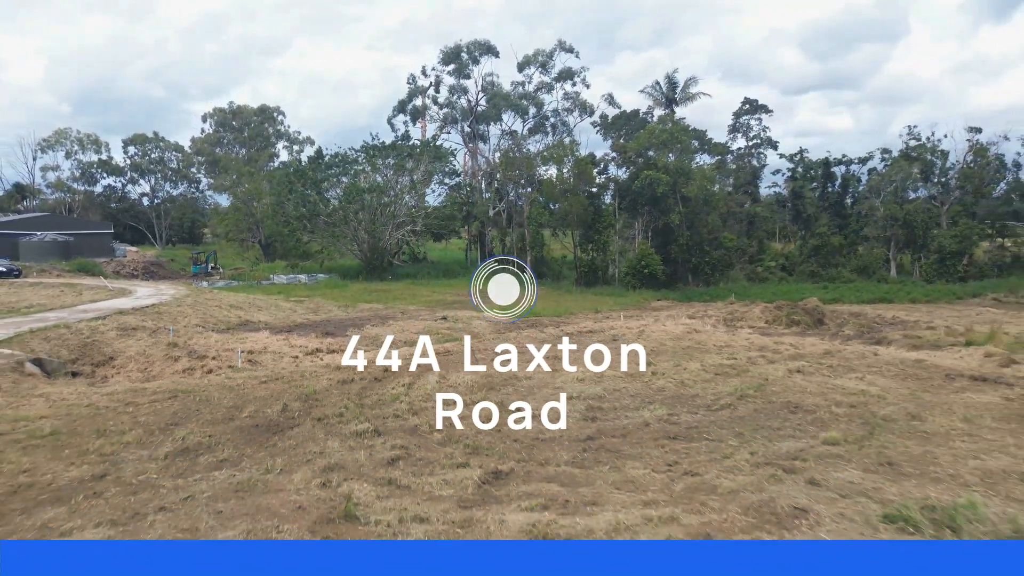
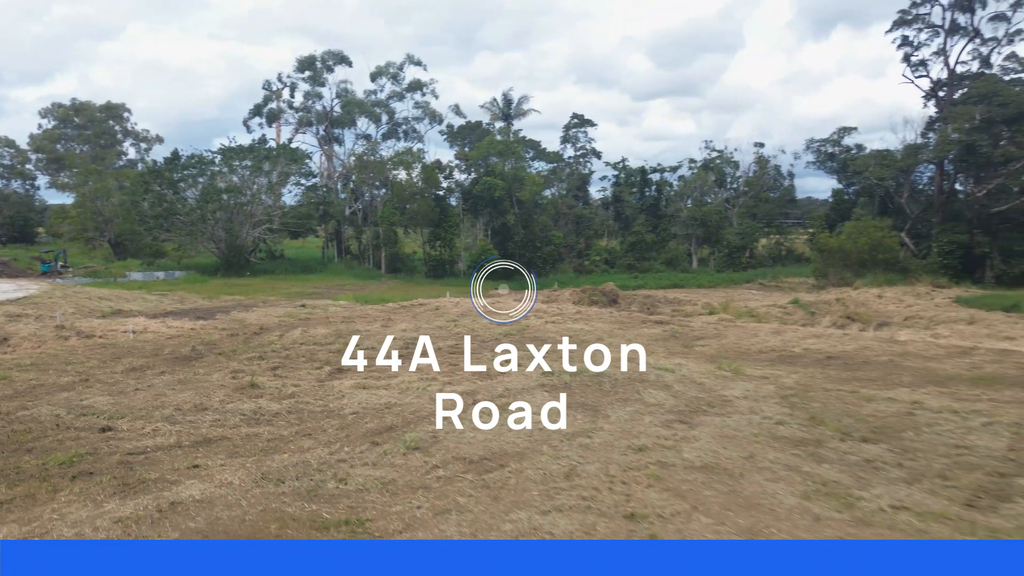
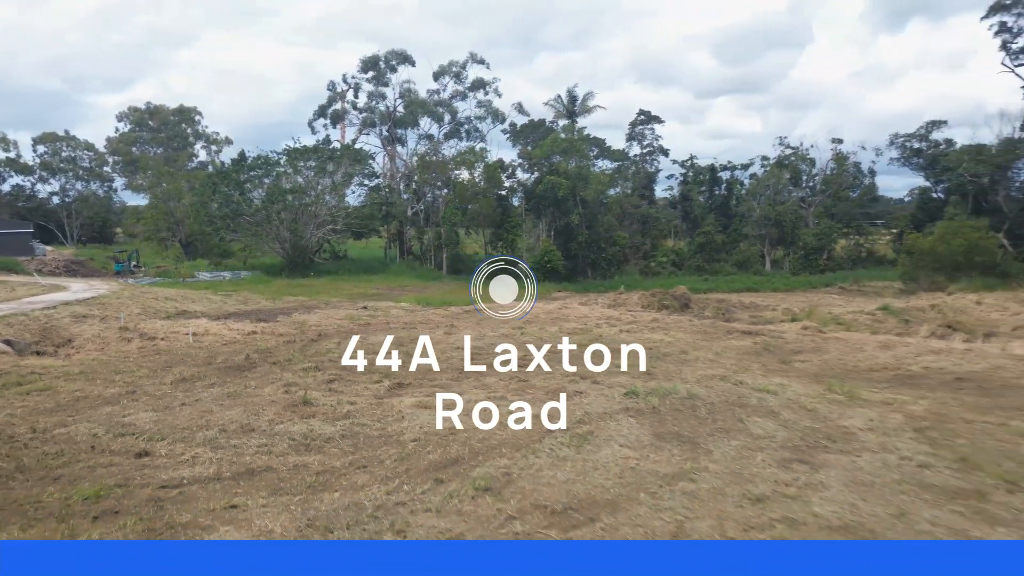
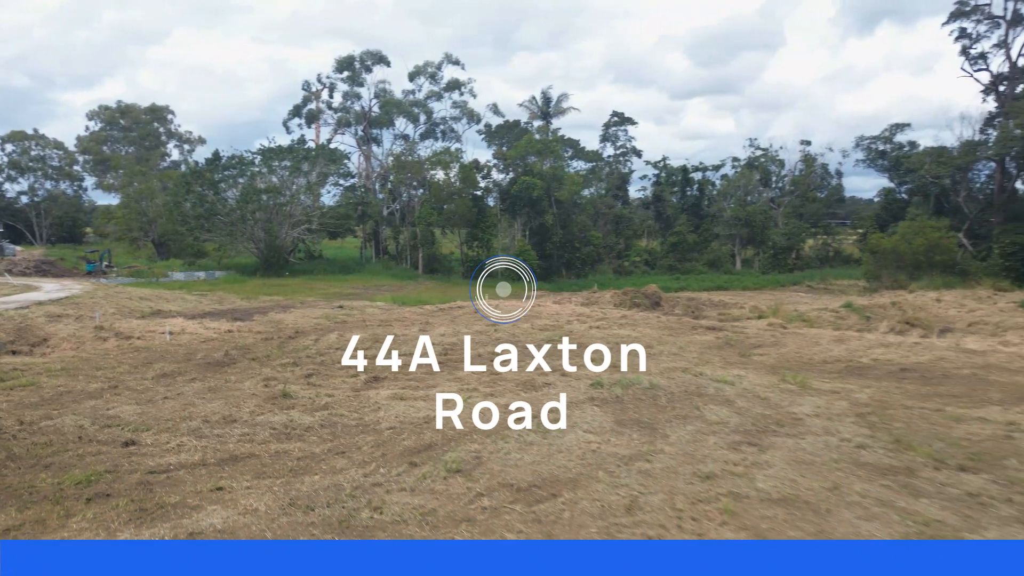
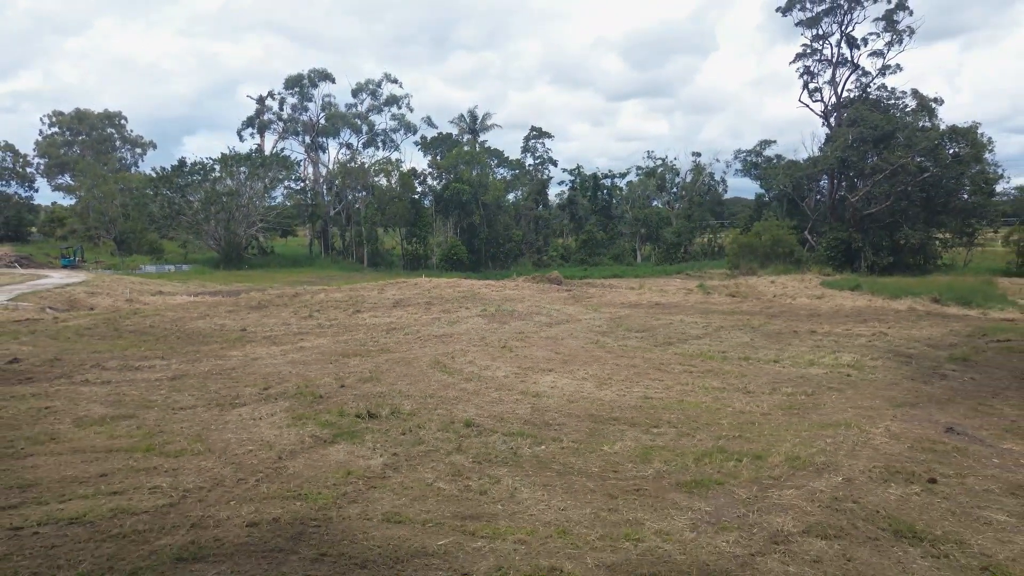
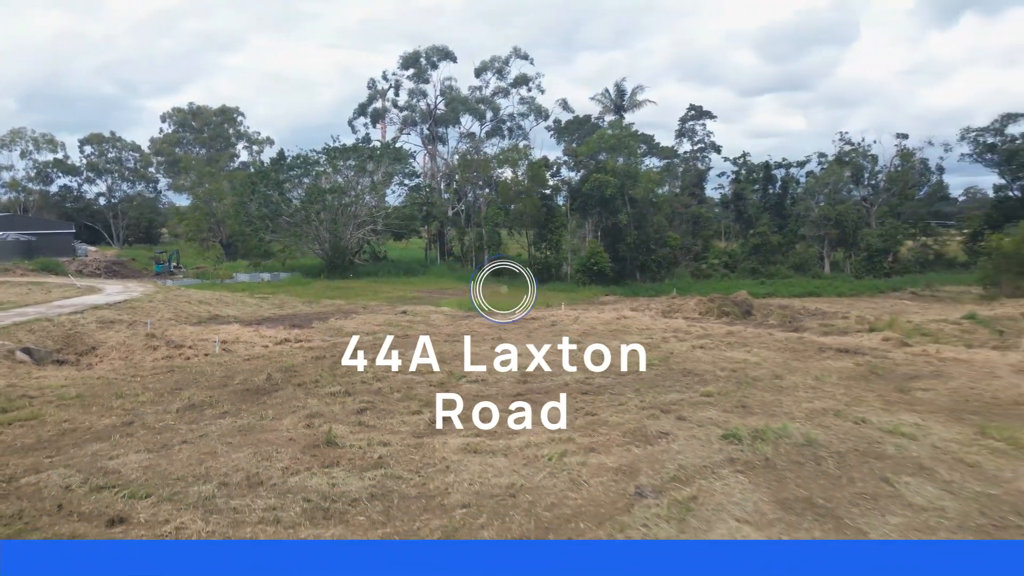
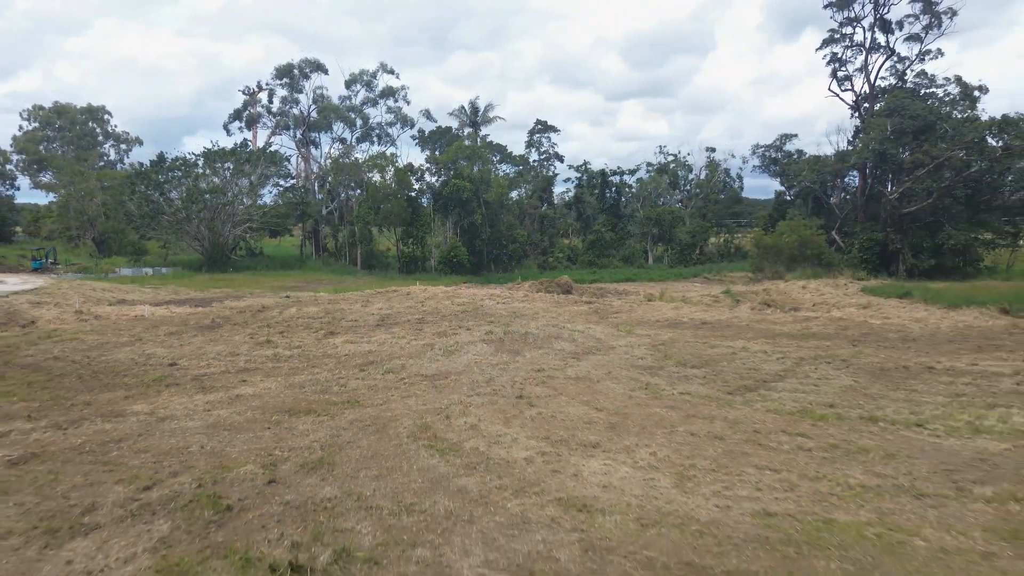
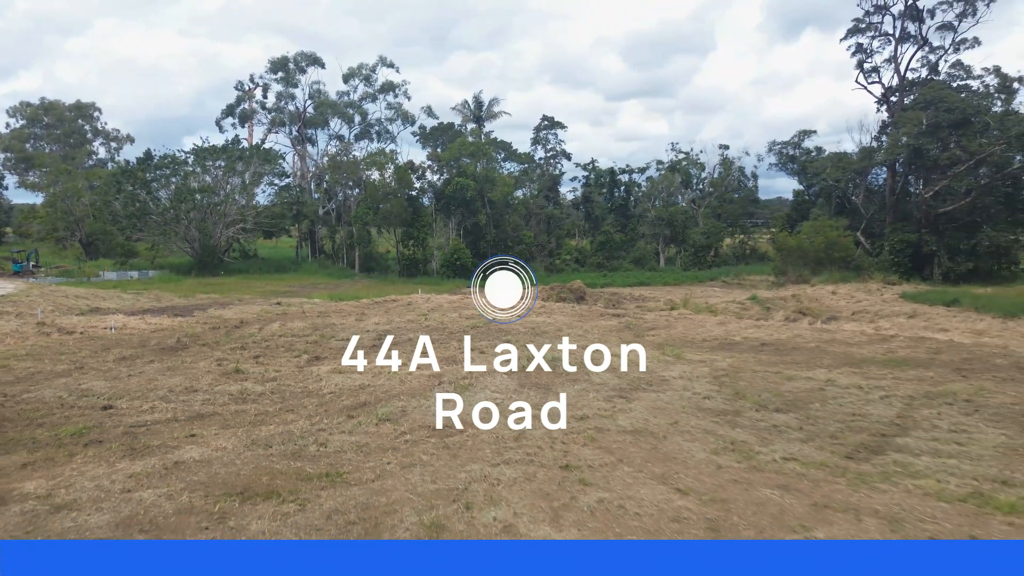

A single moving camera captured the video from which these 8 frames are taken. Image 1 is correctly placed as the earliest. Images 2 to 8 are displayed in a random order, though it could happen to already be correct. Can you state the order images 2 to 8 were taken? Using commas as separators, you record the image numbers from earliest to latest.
6, 3, 4, 2, 8, 7, 5
